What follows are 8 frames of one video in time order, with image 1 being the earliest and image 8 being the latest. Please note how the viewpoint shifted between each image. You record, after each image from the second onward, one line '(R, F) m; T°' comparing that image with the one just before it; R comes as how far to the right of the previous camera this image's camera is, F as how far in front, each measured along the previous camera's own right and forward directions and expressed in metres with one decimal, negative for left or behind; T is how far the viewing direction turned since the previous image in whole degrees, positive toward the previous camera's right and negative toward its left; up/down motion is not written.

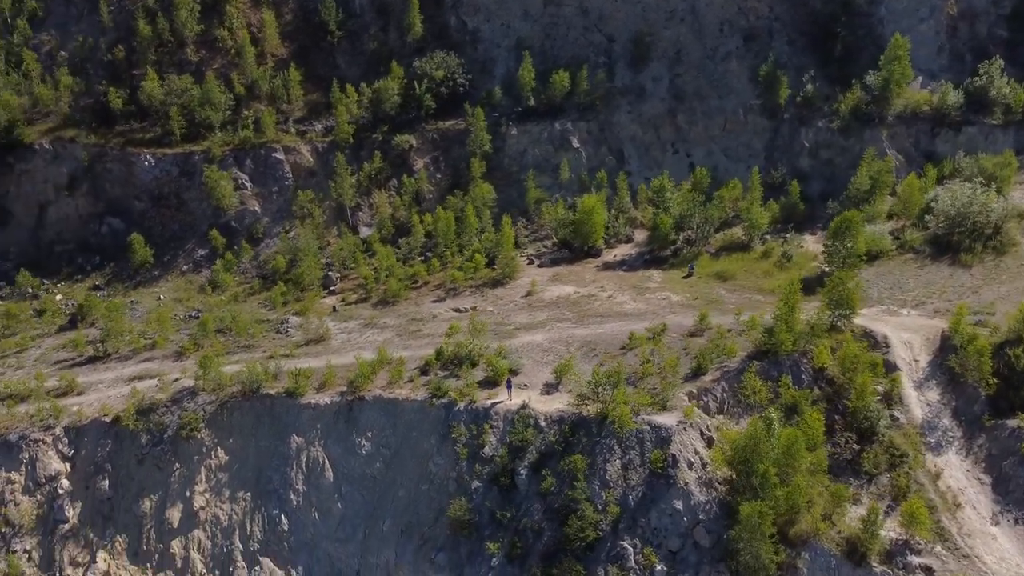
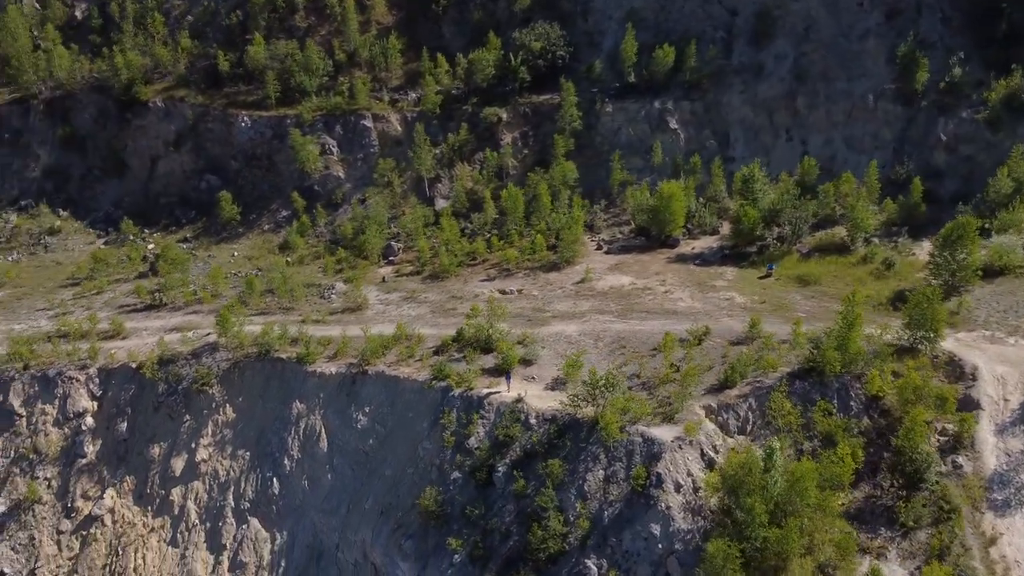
(+4.3, +1.8) m; -12°
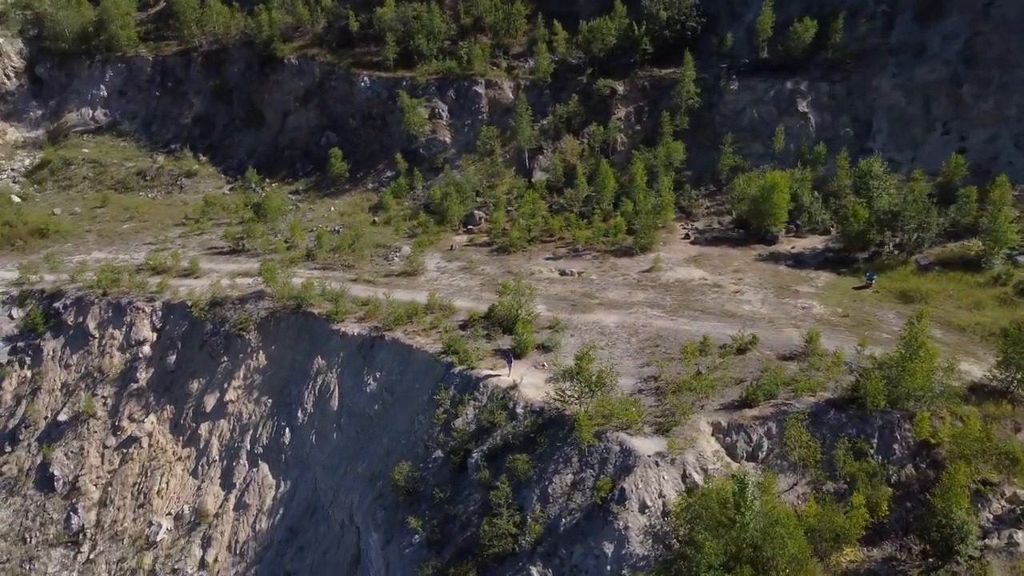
(+4.6, +1.8) m; -14°
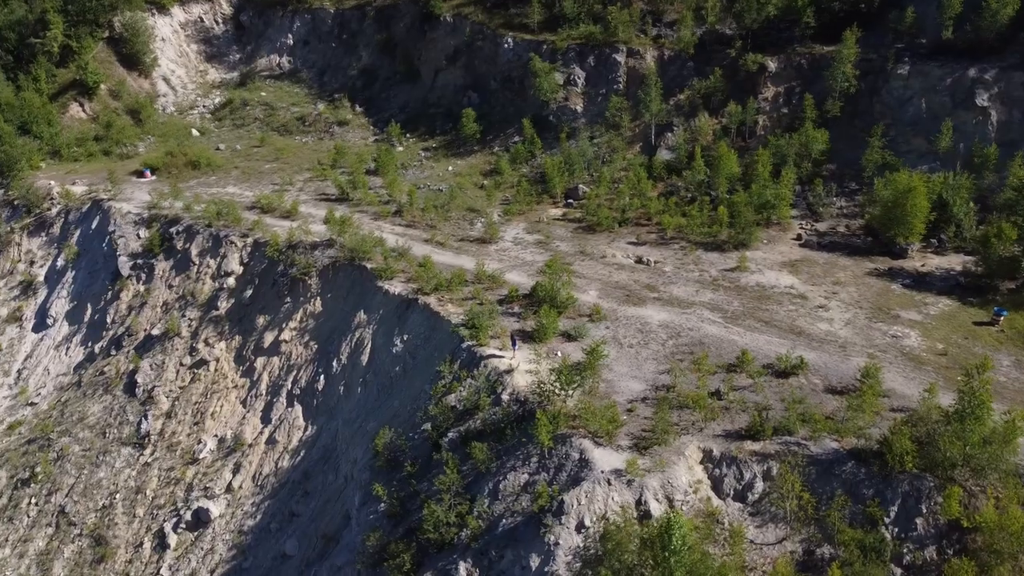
(+4.8, +1.9) m; -16°
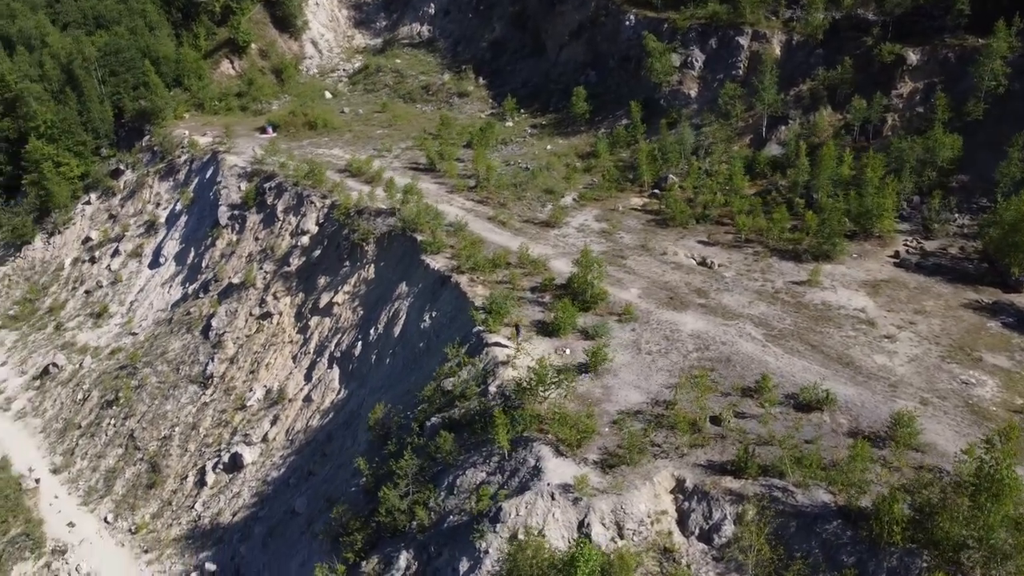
(+3.6, +1.4) m; -13°
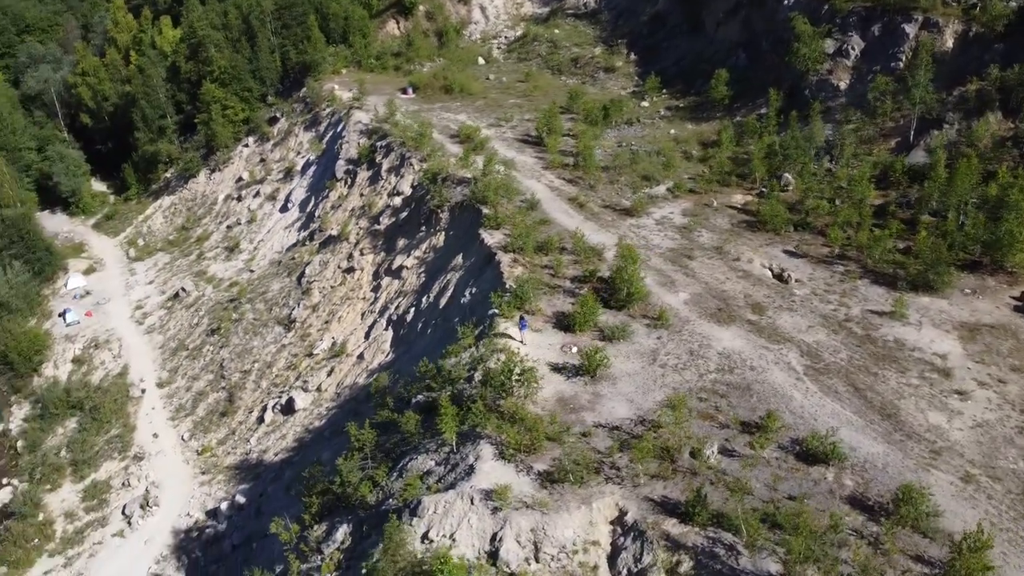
(+3.9, +1.6) m; -14°
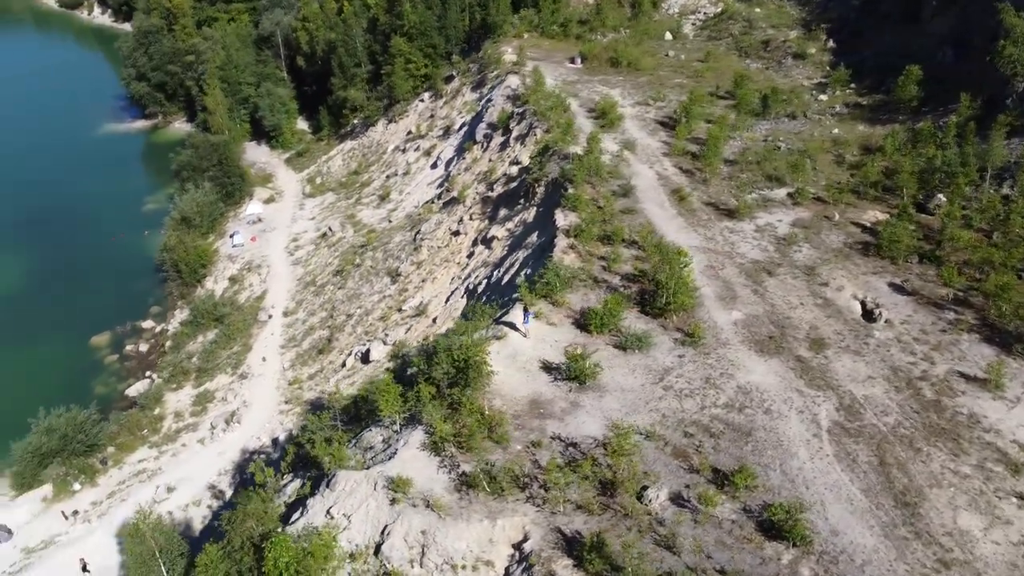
(+4.0, +1.7) m; -16°
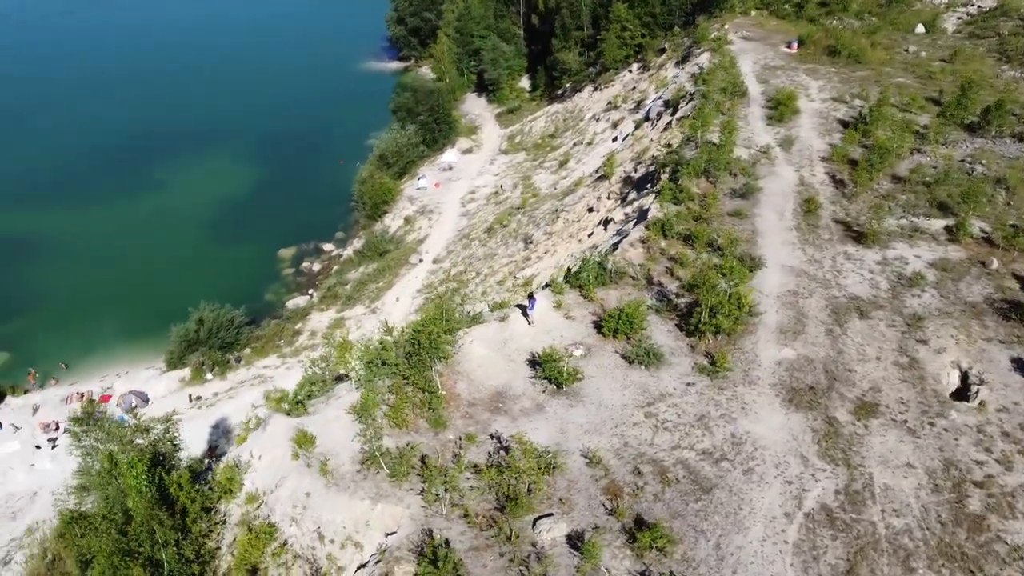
(+4.1, +1.8) m; -18°
